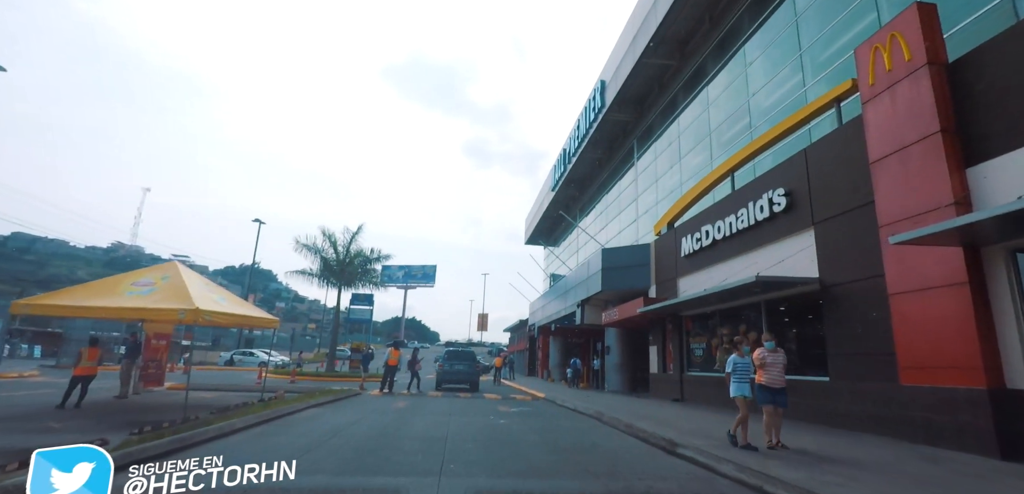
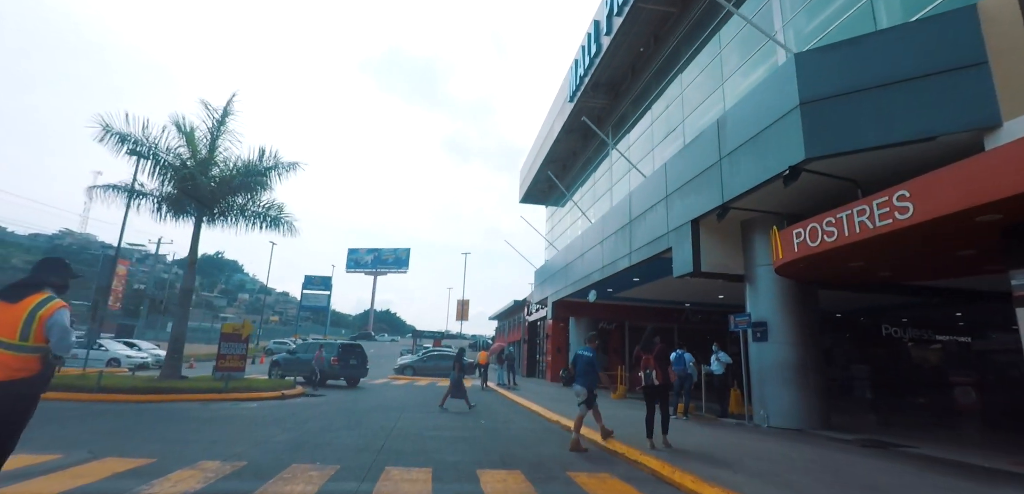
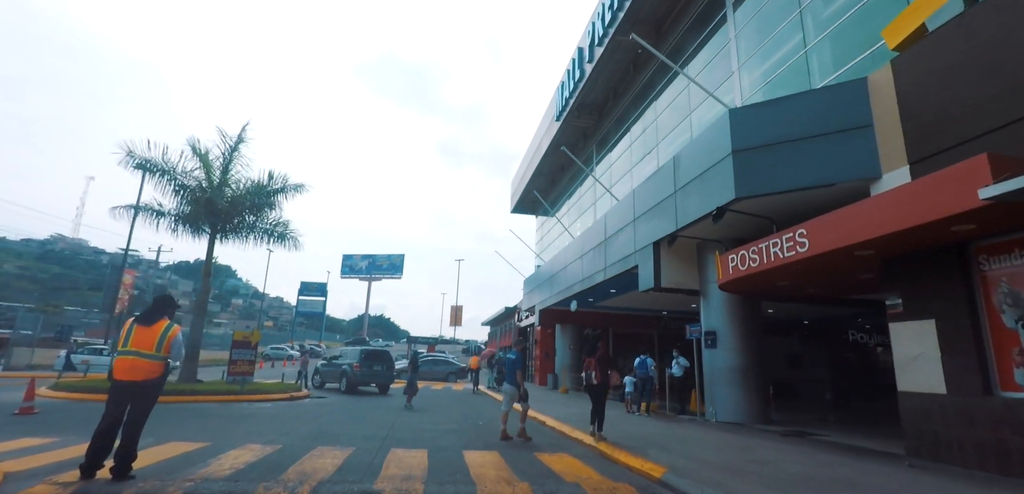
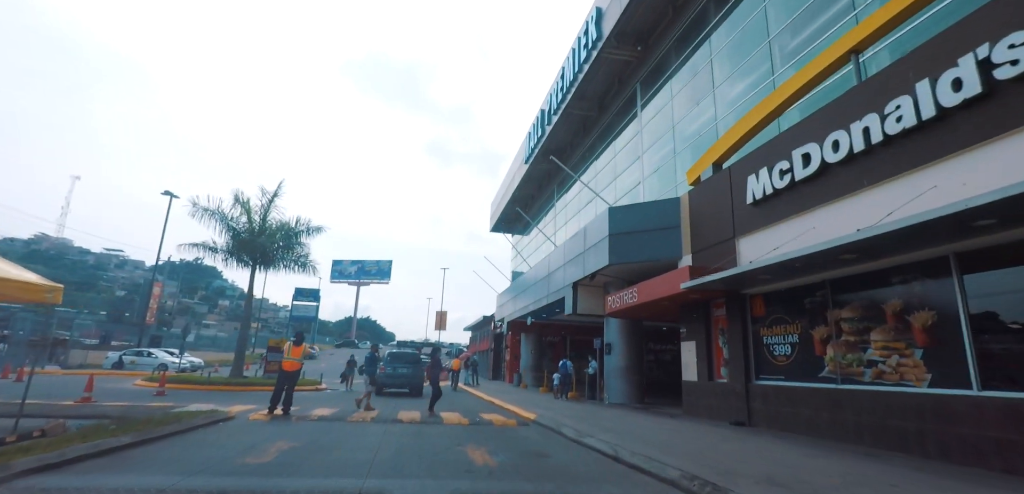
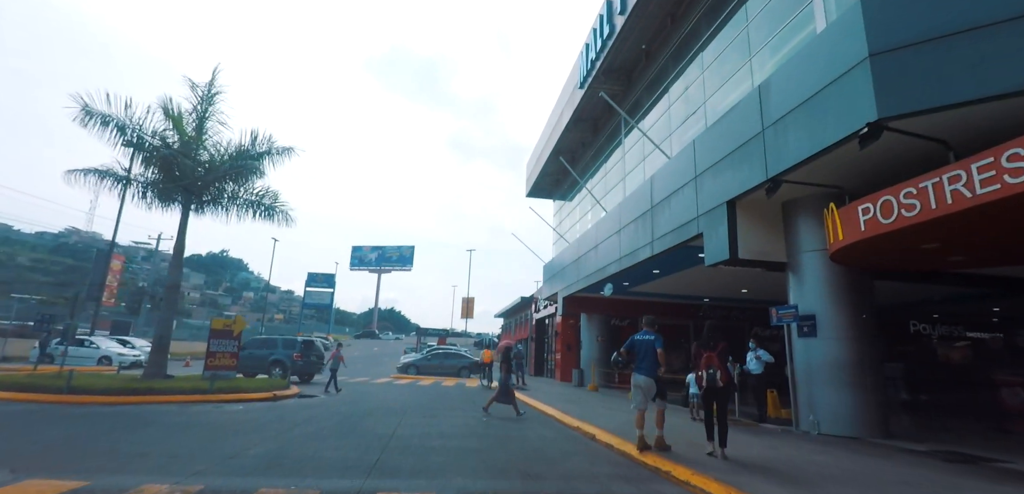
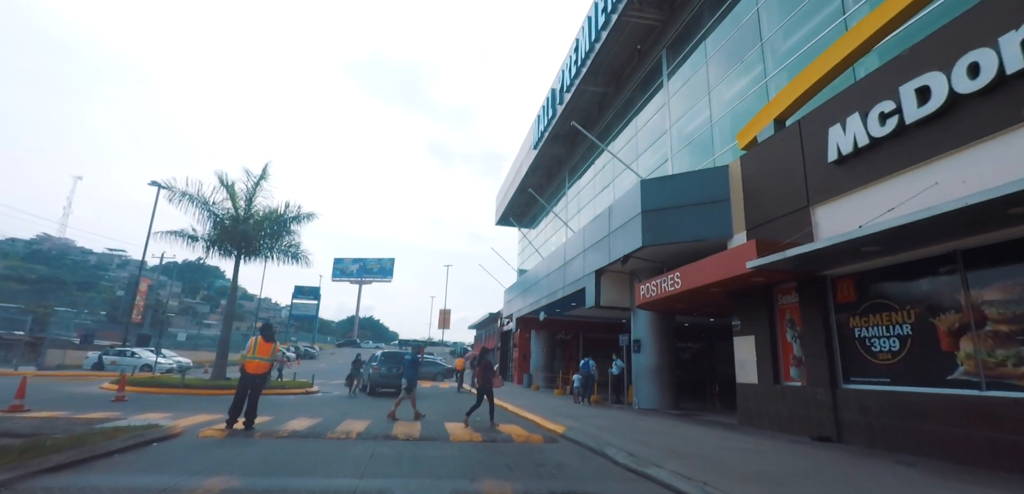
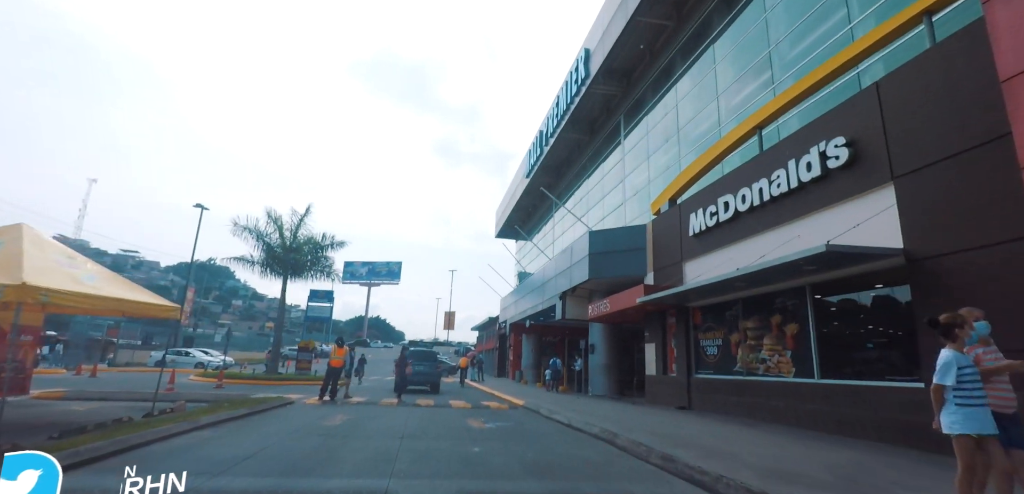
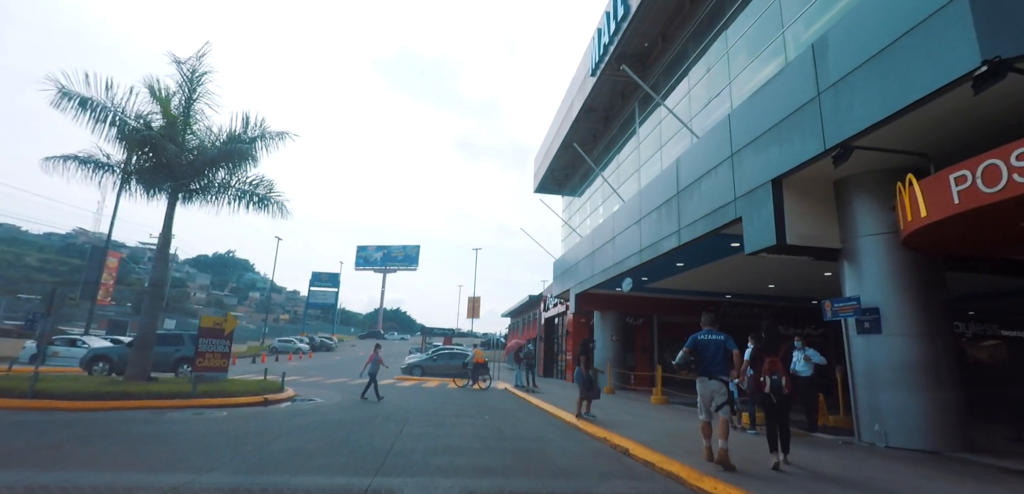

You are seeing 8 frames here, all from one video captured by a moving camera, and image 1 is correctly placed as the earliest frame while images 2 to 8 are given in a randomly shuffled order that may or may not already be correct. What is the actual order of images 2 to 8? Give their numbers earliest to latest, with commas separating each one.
7, 4, 6, 3, 2, 5, 8
